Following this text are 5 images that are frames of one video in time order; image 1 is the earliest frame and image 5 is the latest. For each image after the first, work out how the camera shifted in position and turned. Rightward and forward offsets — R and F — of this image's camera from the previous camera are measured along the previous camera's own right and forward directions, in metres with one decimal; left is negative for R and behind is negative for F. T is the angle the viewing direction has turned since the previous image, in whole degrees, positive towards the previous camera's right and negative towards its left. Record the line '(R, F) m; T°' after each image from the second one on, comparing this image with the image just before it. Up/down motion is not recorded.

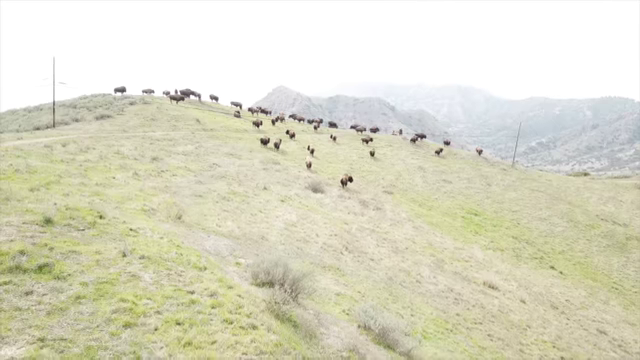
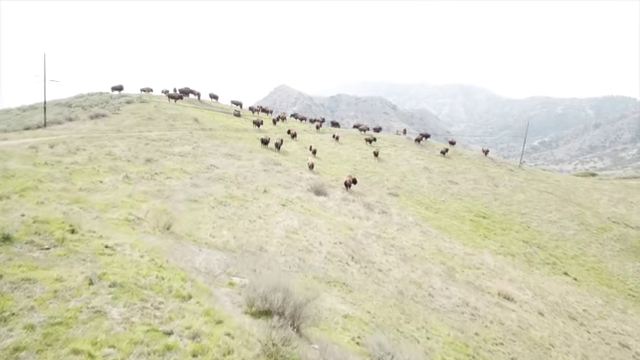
(-0.1, +1.9) m; 0°
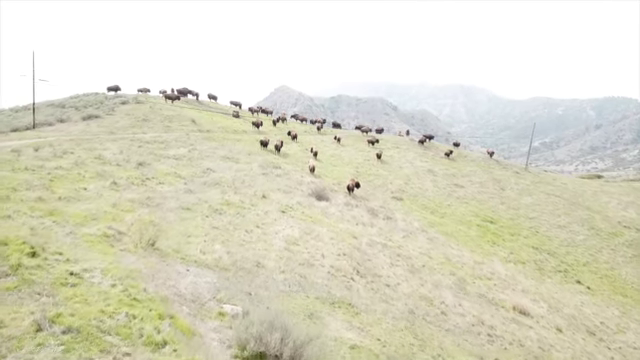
(-0.1, +1.8) m; 0°
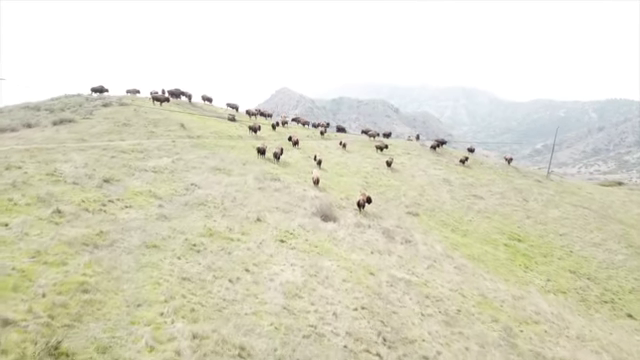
(-0.4, +6.0) m; 0°
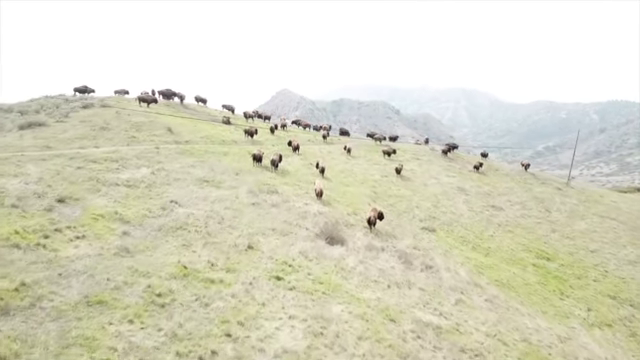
(-0.2, +5.1) m; 0°
